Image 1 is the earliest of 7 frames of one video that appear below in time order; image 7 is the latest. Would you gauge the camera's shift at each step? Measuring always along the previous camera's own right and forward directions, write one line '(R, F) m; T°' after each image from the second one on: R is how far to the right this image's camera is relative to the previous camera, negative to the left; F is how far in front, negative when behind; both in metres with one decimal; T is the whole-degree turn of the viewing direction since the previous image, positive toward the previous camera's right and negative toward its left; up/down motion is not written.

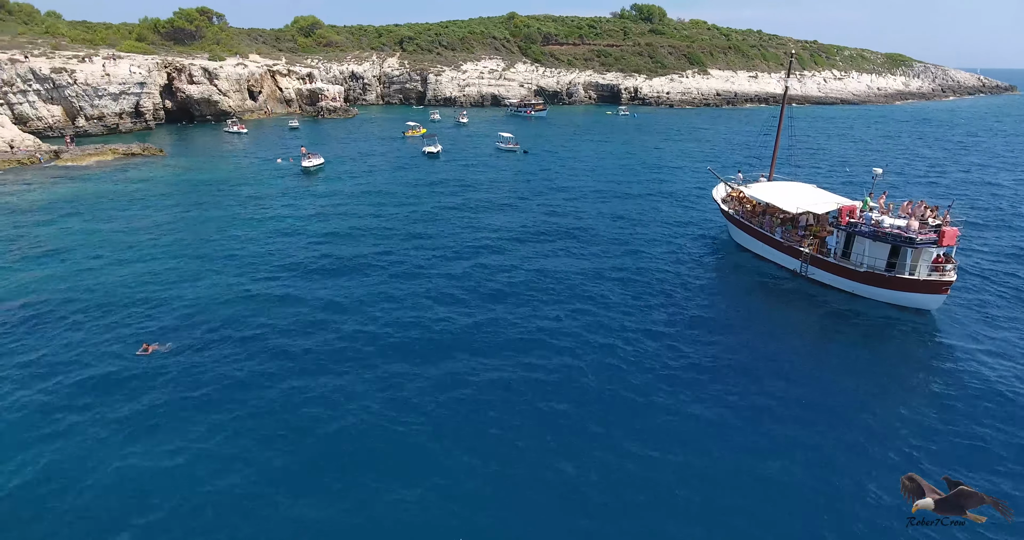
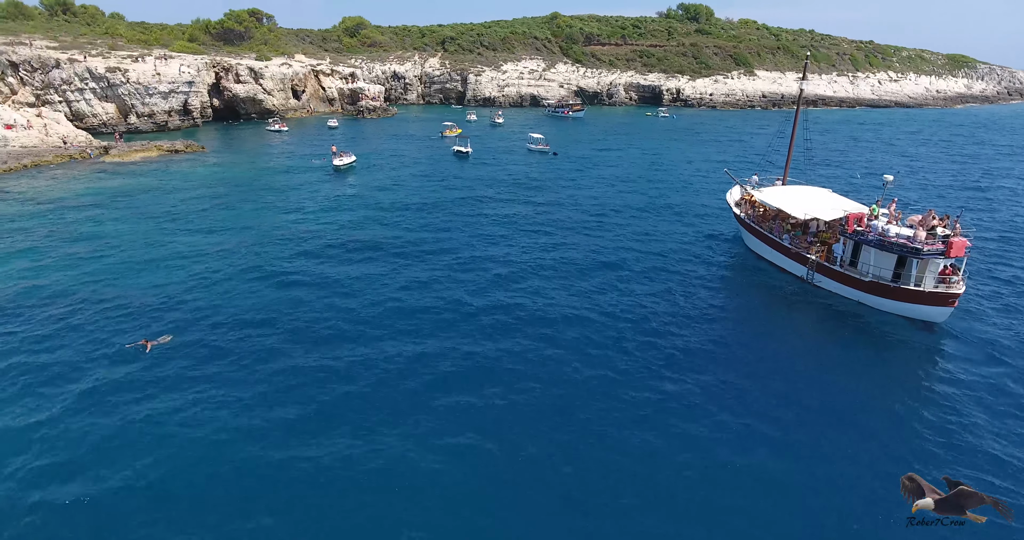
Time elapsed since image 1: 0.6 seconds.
(+1.5, +0.2) m; -4°
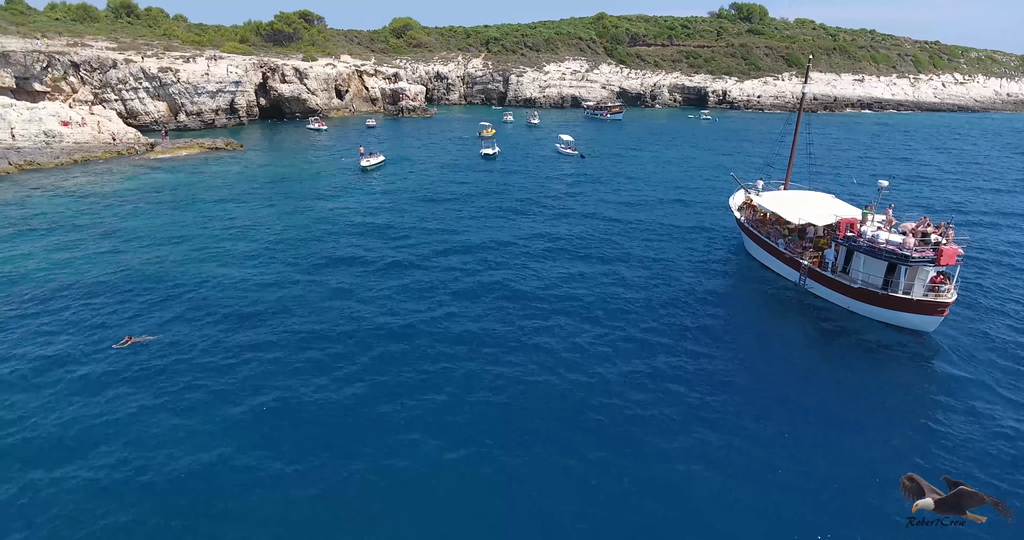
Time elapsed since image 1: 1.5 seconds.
(+2.3, +0.3) m; -4°
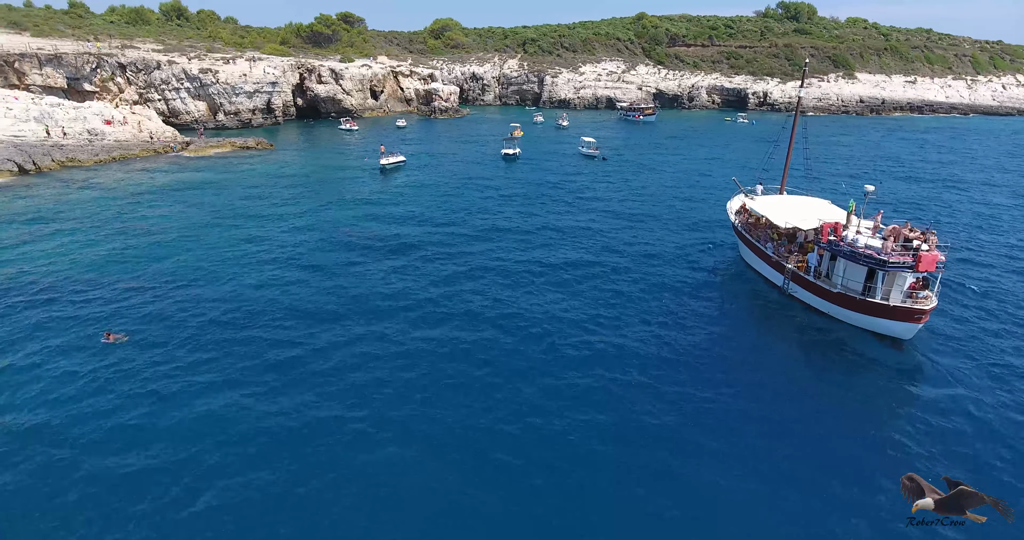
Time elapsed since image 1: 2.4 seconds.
(+2.3, +0.2) m; -4°
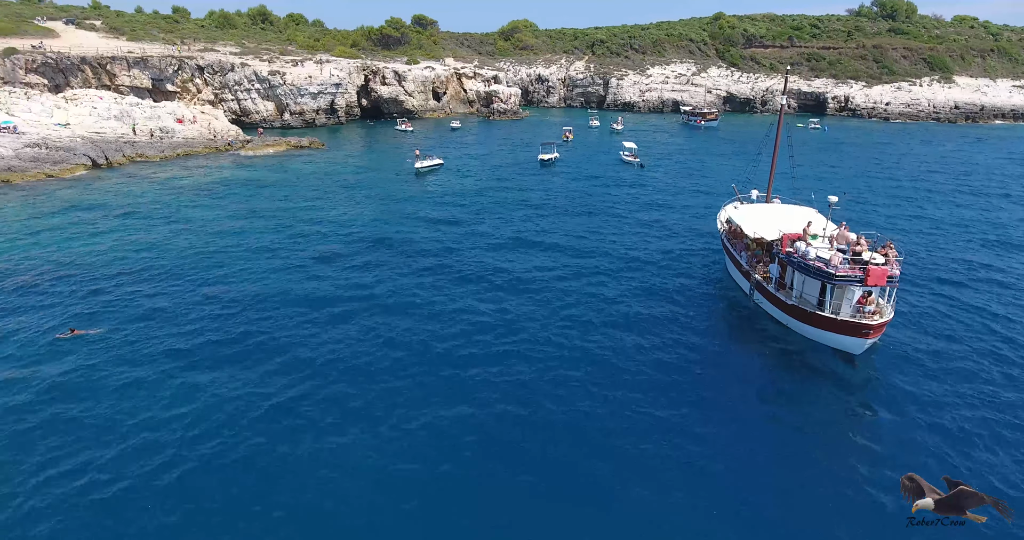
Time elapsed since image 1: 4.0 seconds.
(+4.4, +0.6) m; -7°
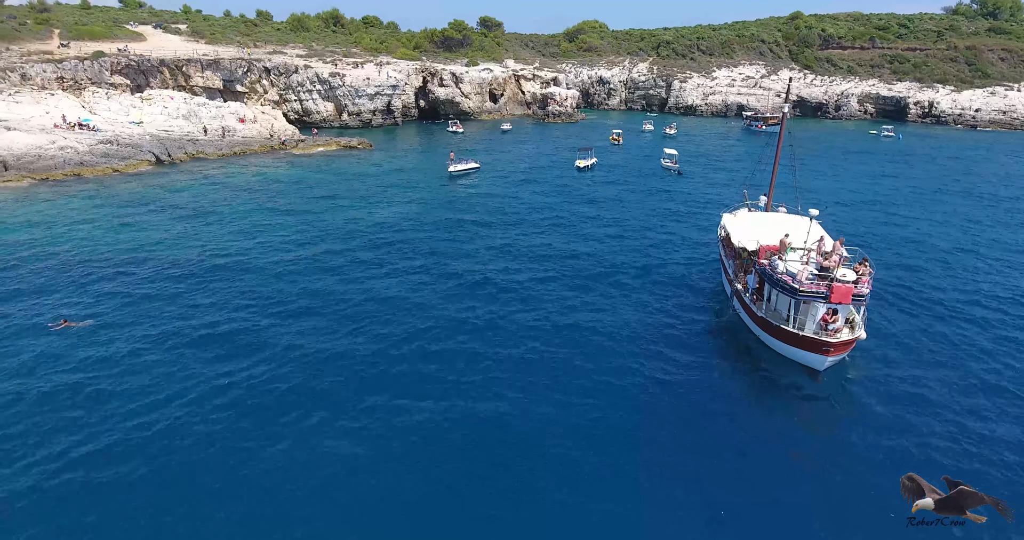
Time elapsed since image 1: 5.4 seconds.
(+3.7, +0.4) m; -7°
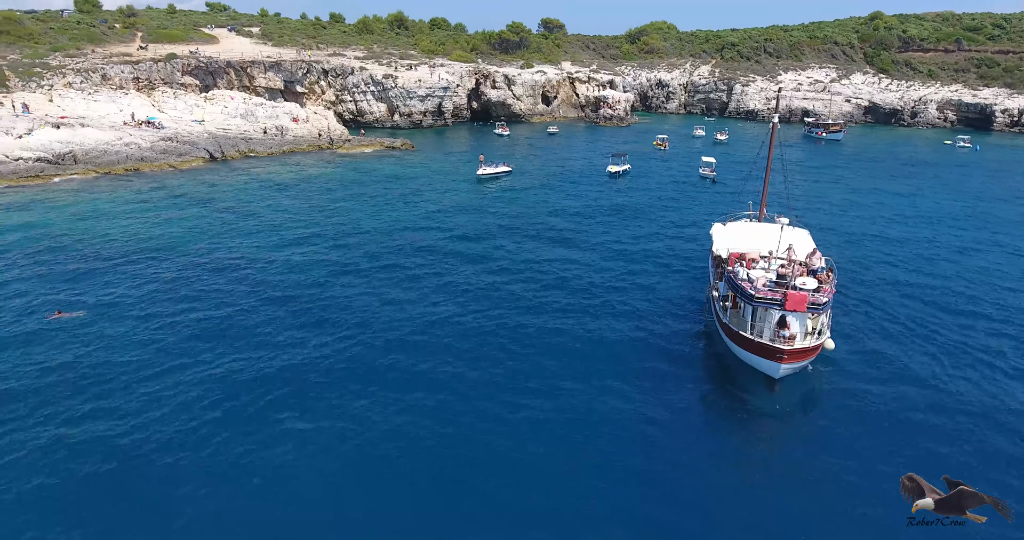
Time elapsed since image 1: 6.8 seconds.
(+3.8, +0.3) m; -6°
